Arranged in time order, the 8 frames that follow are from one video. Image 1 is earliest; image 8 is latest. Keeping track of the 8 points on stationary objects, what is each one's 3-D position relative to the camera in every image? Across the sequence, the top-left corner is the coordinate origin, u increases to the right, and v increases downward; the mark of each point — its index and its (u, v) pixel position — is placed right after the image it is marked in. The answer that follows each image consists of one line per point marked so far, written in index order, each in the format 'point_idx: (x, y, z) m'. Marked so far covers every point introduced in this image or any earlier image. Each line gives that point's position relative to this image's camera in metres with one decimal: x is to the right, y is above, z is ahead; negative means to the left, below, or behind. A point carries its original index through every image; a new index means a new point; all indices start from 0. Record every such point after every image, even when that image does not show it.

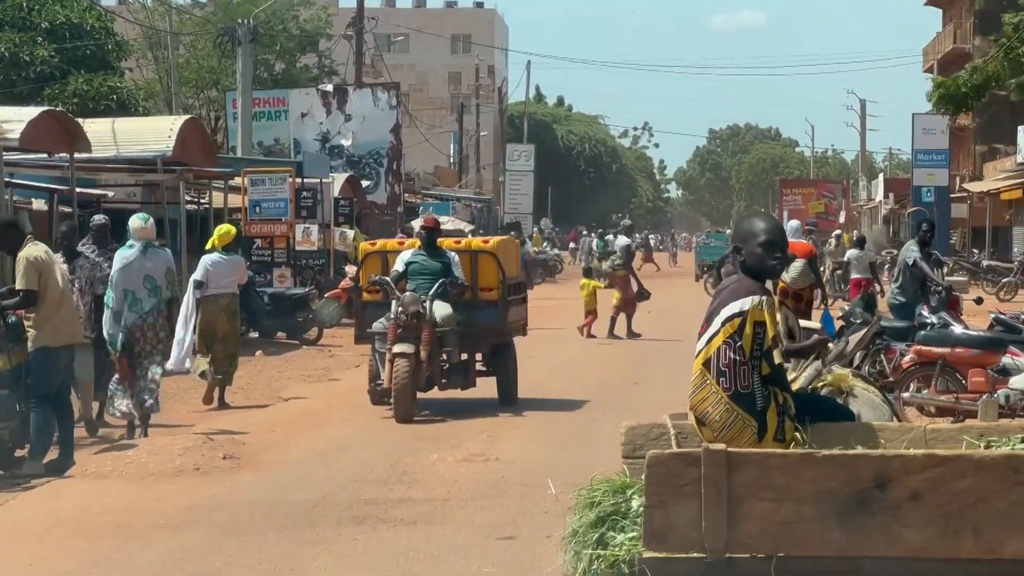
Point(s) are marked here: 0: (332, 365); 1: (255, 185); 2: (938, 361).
0: (-2.4, -1.0, +15.1) m
1: (-4.1, +1.7, +19.0) m
2: (+3.3, -0.6, +9.1) m
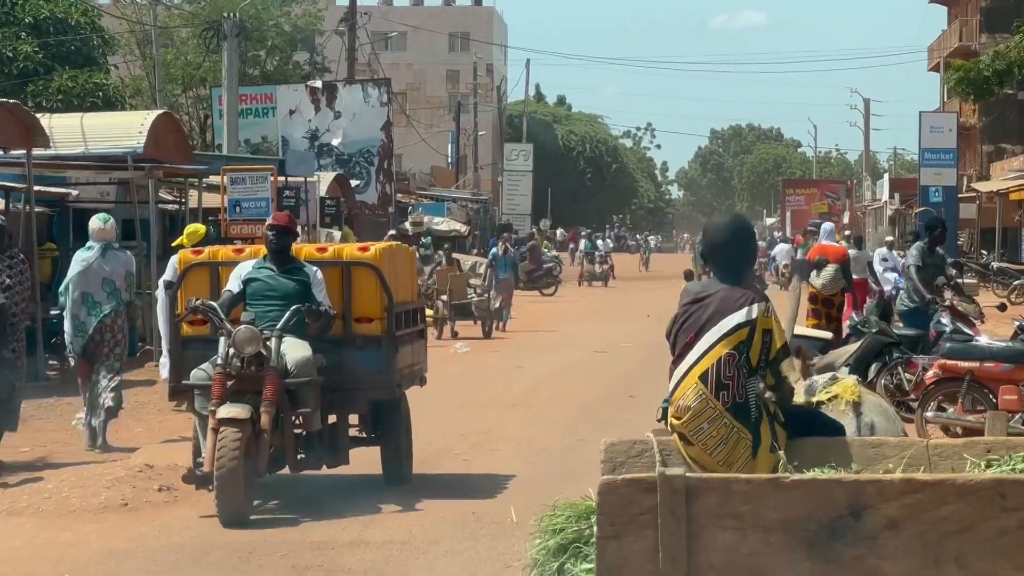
0: (-2.5, -1.0, +14.2) m
1: (-4.3, +1.6, +18.1) m
2: (+3.2, -0.6, +8.3) m
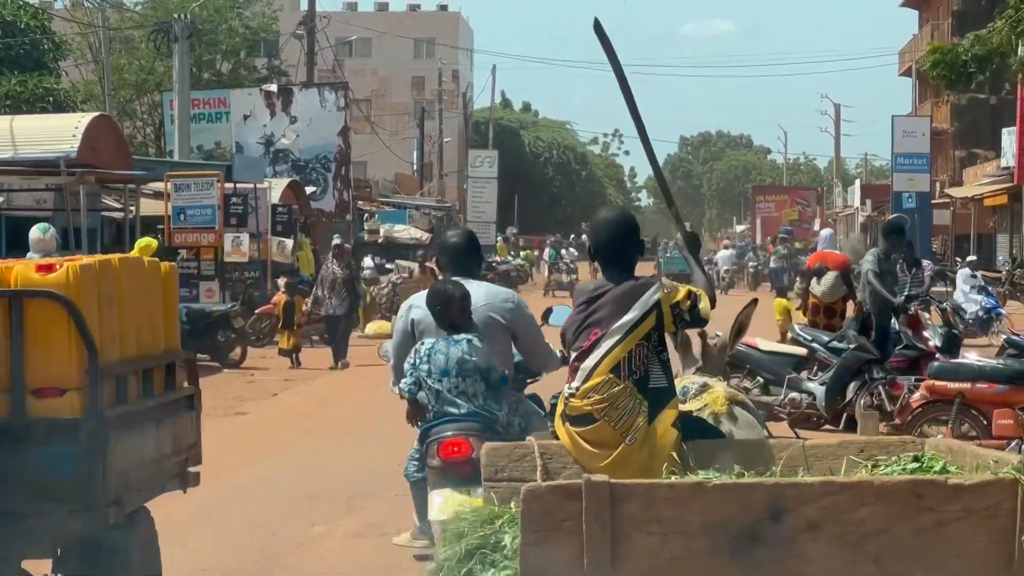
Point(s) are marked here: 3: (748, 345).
0: (-3.0, -1.2, +13.3) m
1: (-4.9, +1.4, +17.2) m
2: (+2.8, -0.7, +7.5) m
3: (+2.0, -0.5, +10.3) m
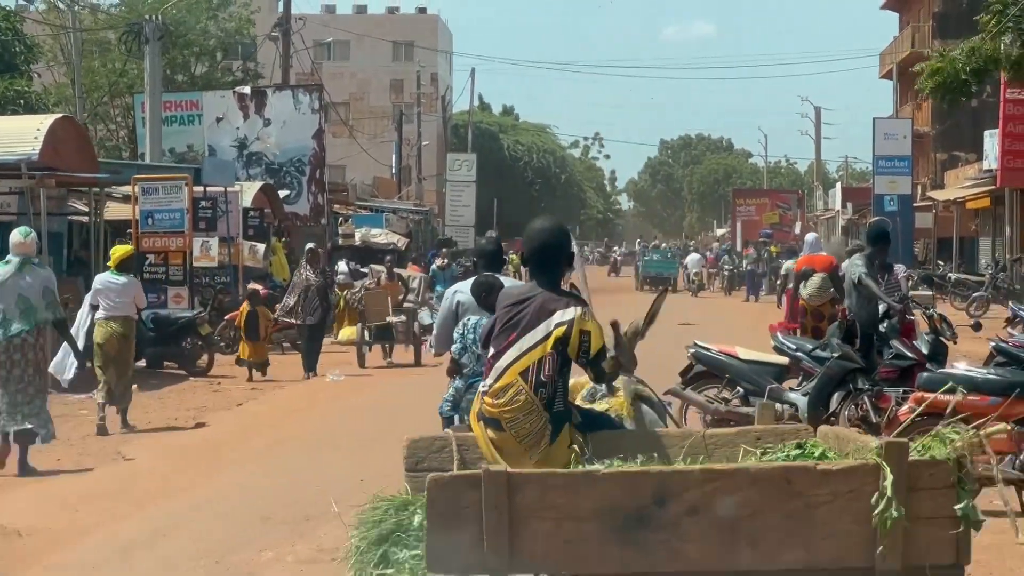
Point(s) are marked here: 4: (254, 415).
0: (-3.3, -1.2, +12.9) m
1: (-5.2, +1.3, +16.7) m
2: (+2.6, -0.8, +7.2) m
3: (+1.8, -0.6, +10.0) m
4: (-2.5, -1.2, +11.8) m
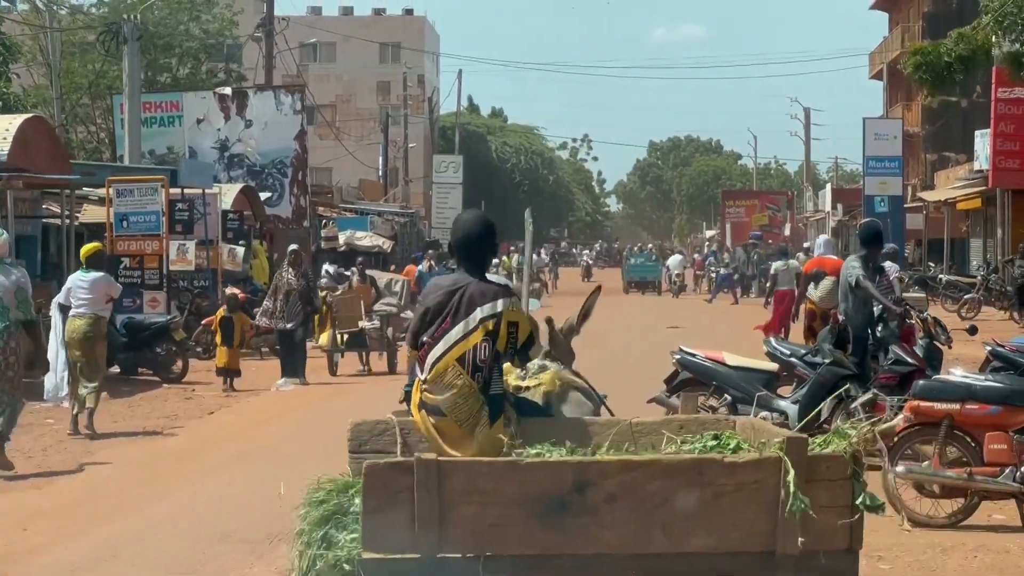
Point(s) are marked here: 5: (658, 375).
0: (-3.5, -1.3, +12.5) m
1: (-5.5, +1.3, +16.3) m
2: (+2.5, -0.8, +6.8) m
3: (+1.6, -0.6, +9.6) m
4: (-2.7, -1.3, +11.4) m
5: (+1.9, -1.2, +15.5) m
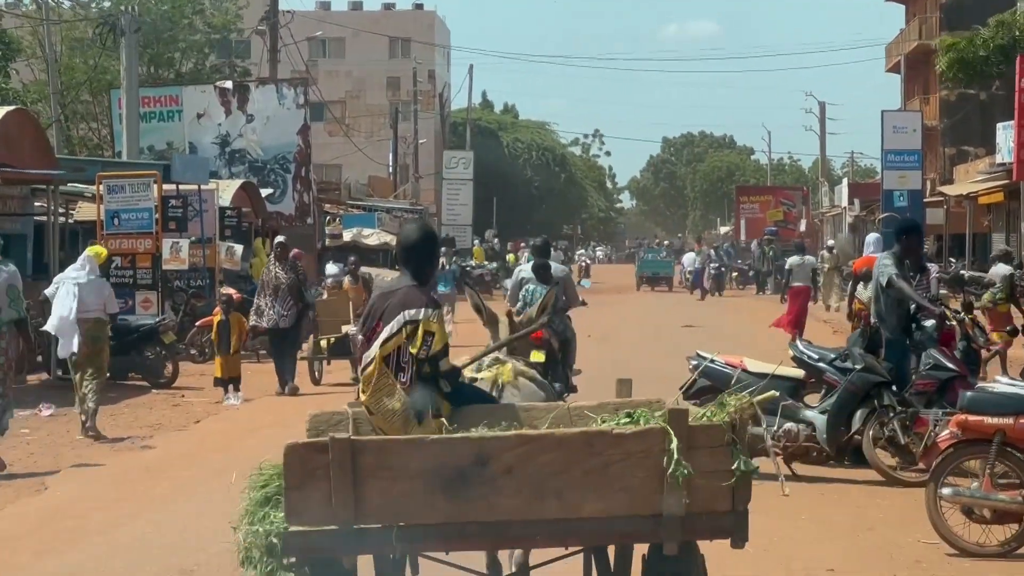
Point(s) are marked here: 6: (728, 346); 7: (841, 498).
0: (-3.4, -1.3, +11.8) m
1: (-5.4, +1.3, +15.7) m
2: (+2.5, -0.8, +6.1) m
3: (+1.6, -0.6, +8.9) m
4: (-2.7, -1.3, +10.7) m
5: (+2.0, -1.1, +14.8) m
6: (+3.7, -1.0, +19.9) m
7: (+2.5, -1.6, +8.9) m
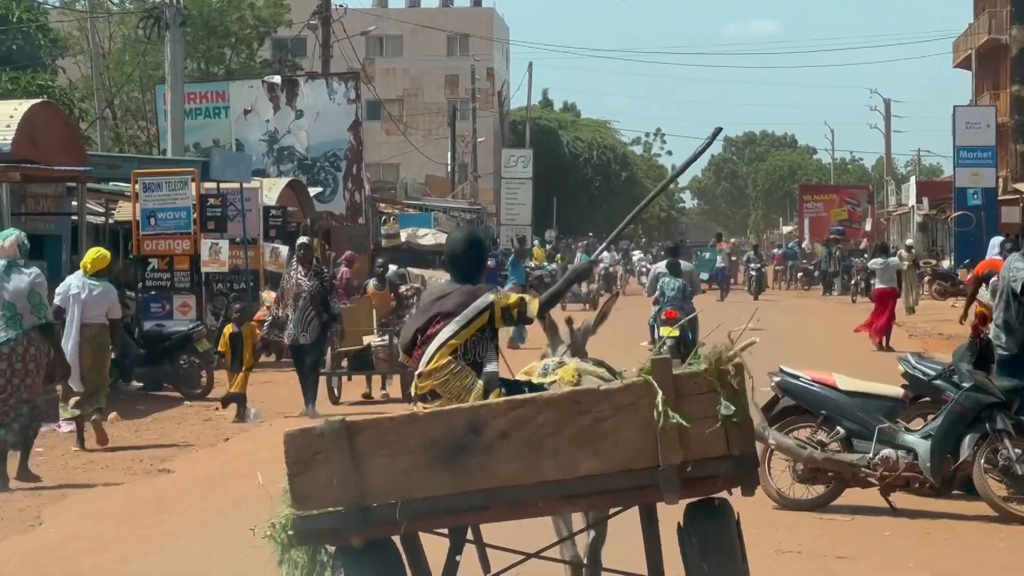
0: (-2.9, -1.3, +10.9) m
1: (-4.6, +1.2, +14.8) m
2: (+2.7, -0.8, +4.9) m
3: (+2.0, -0.6, +7.7) m
4: (-2.2, -1.3, +9.7) m
5: (+2.7, -1.2, +13.6) m
6: (+4.6, -1.0, +18.6) m
7: (+2.9, -1.6, +7.6) m
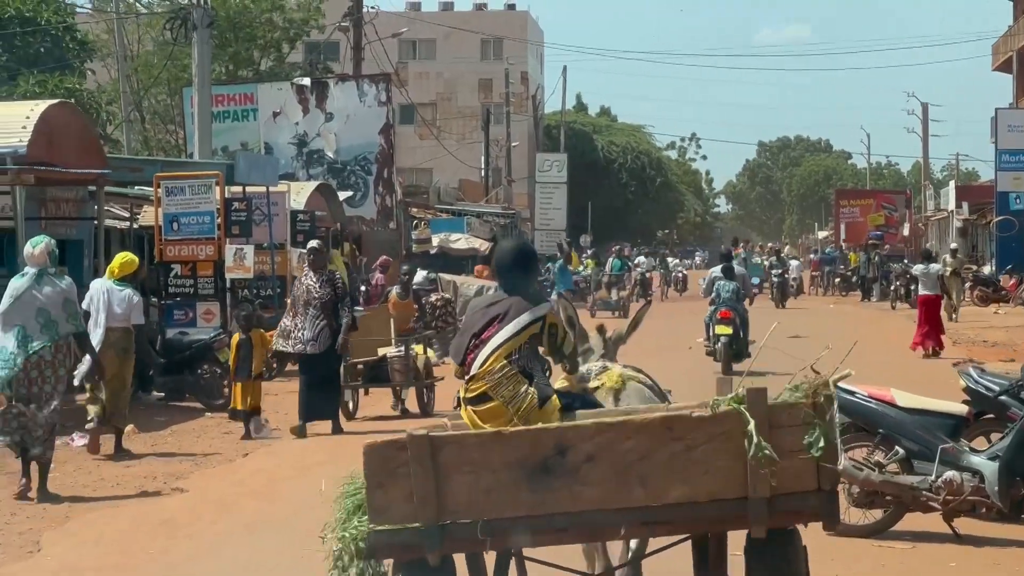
0: (-2.6, -1.4, +10.4) m
1: (-4.2, +1.1, +14.4) m
2: (+2.9, -0.9, +4.2) m
3: (+2.2, -0.7, +7.0) m
4: (-1.9, -1.4, +9.2) m
5: (+3.1, -1.3, +12.9) m
6: (+5.1, -1.2, +17.8) m
7: (+3.1, -1.7, +7.0) m
